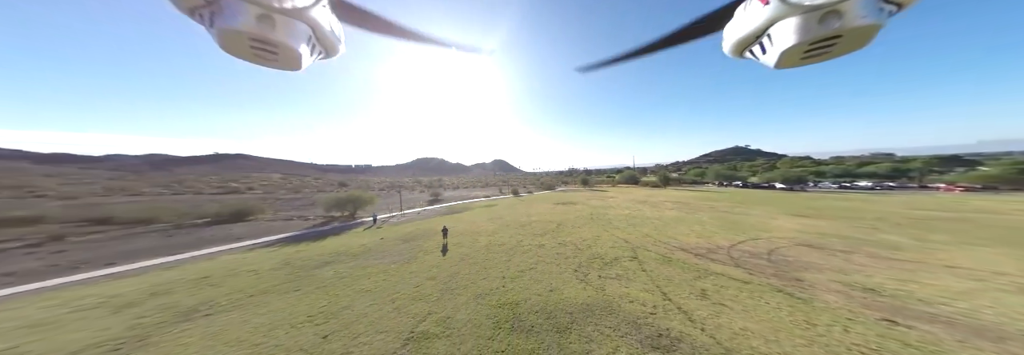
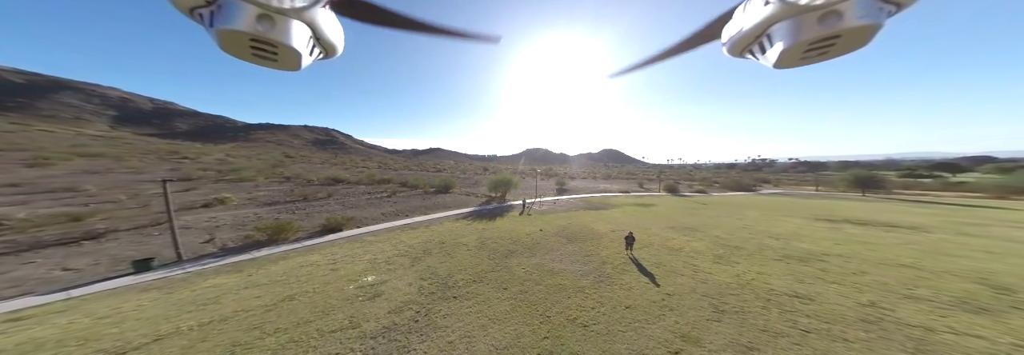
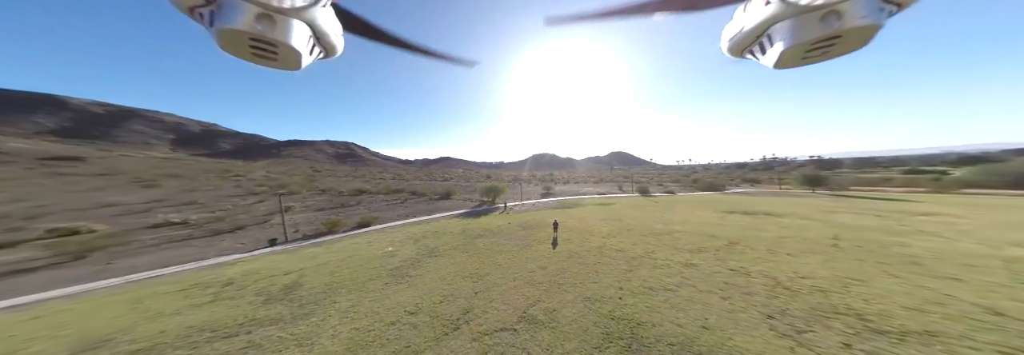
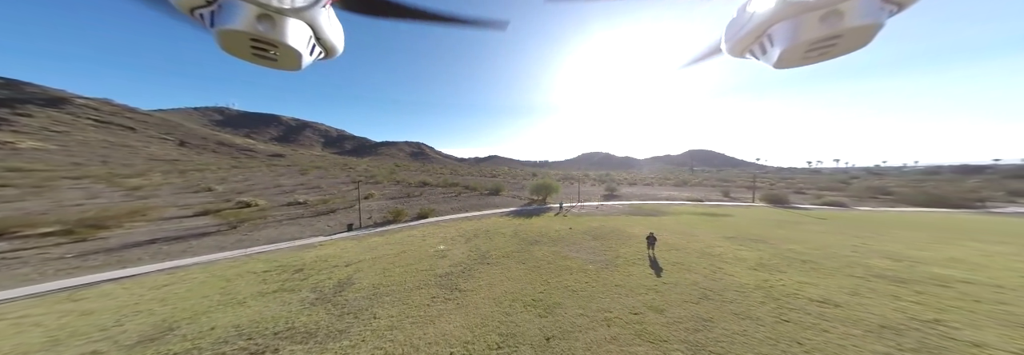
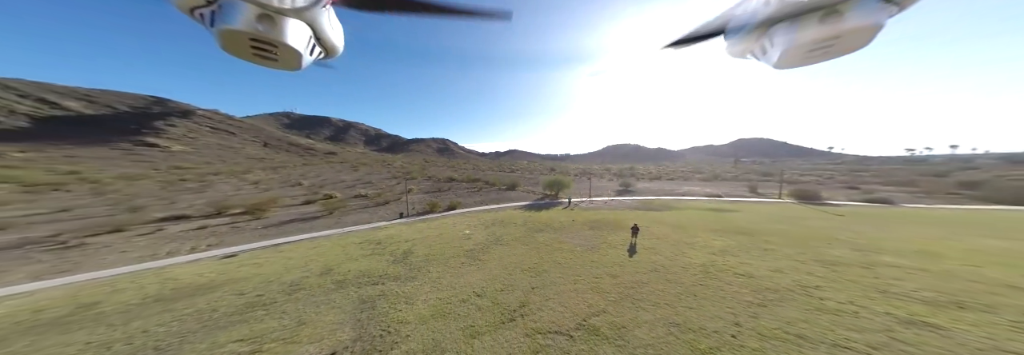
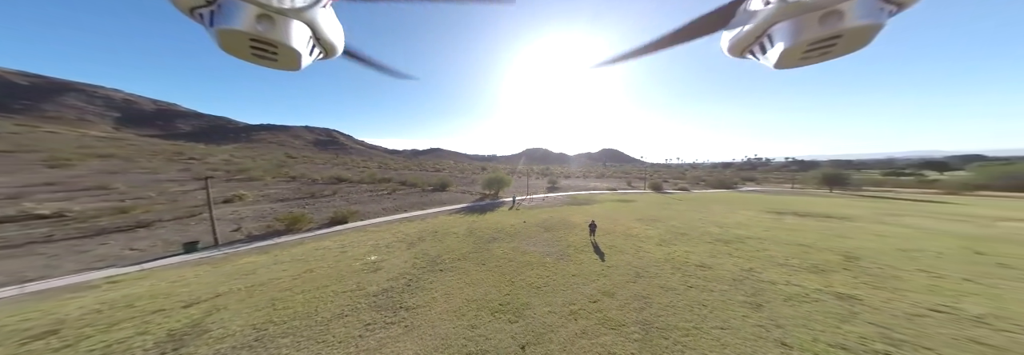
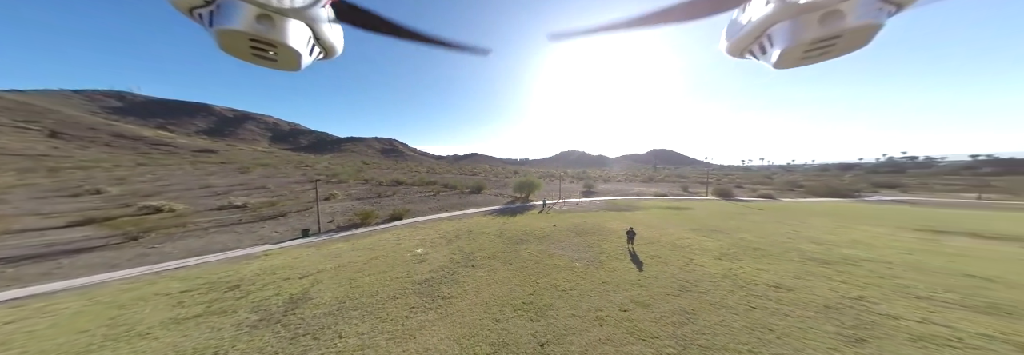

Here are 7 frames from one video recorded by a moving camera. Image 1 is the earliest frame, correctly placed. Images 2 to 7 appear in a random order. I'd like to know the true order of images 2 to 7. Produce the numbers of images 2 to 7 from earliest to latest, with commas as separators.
3, 5, 4, 7, 6, 2
